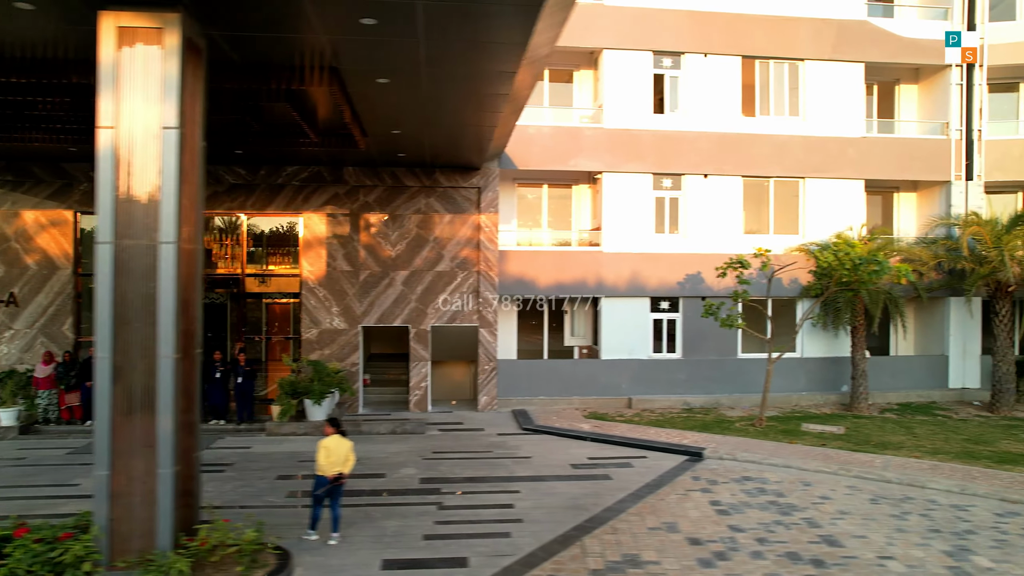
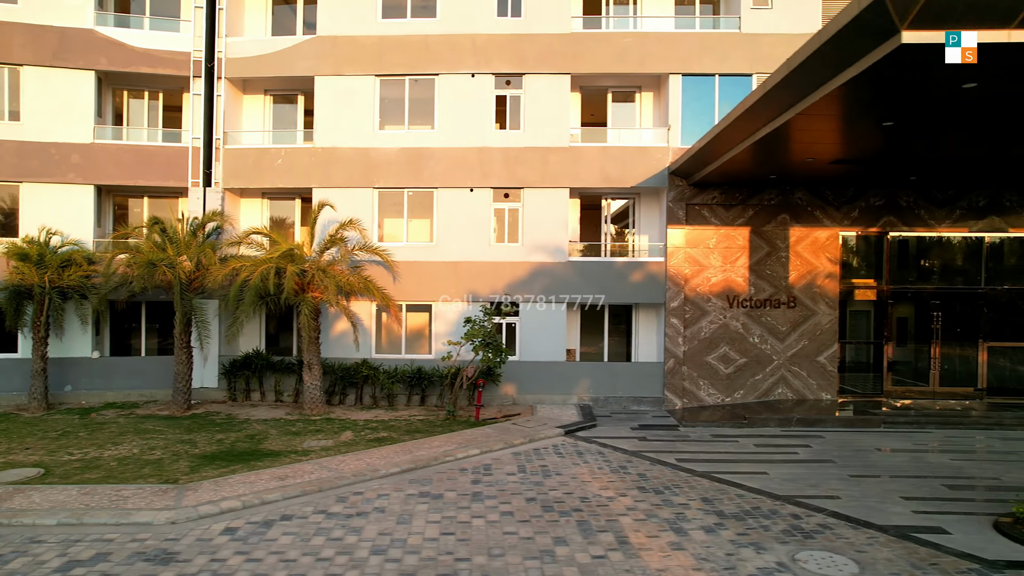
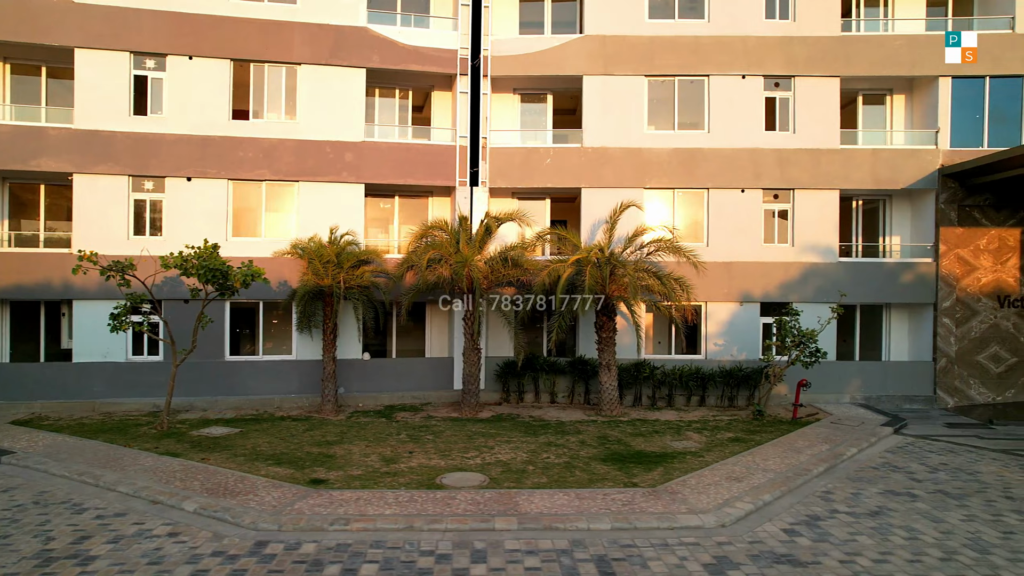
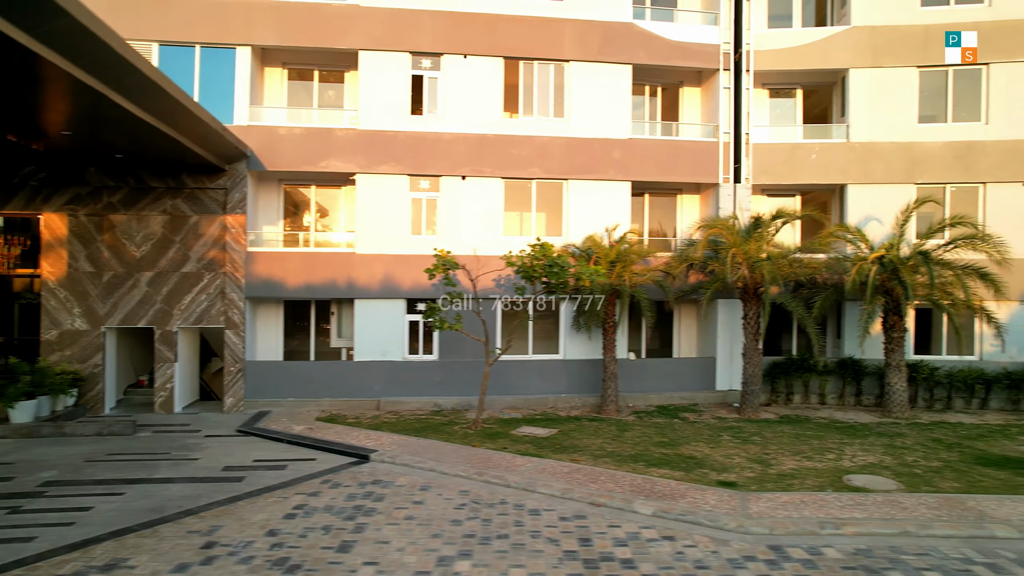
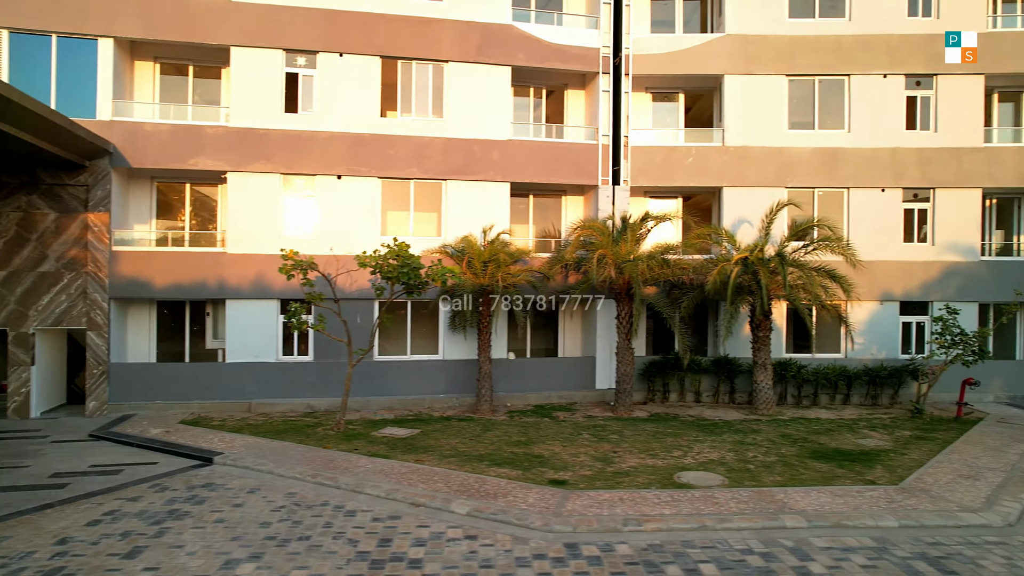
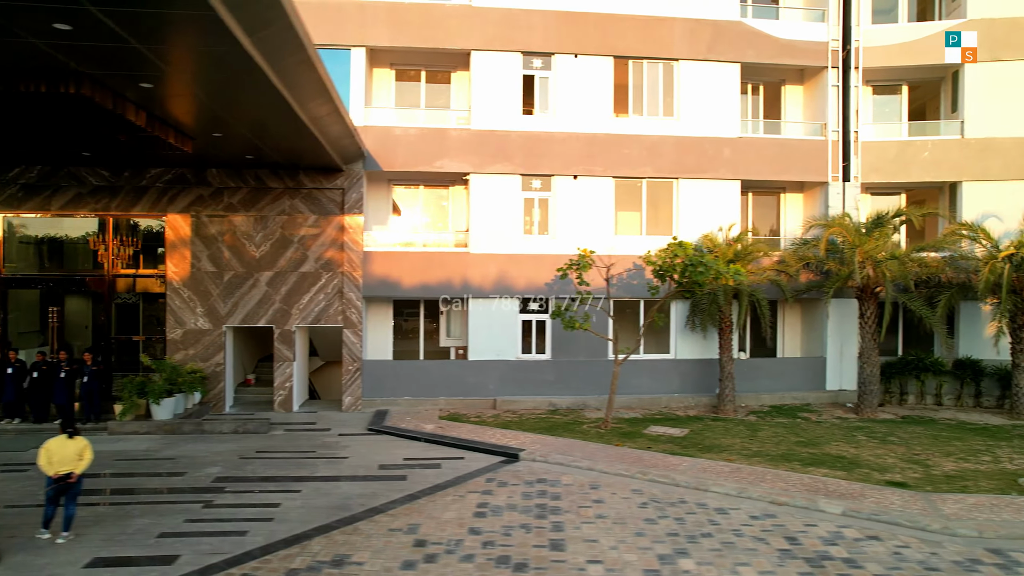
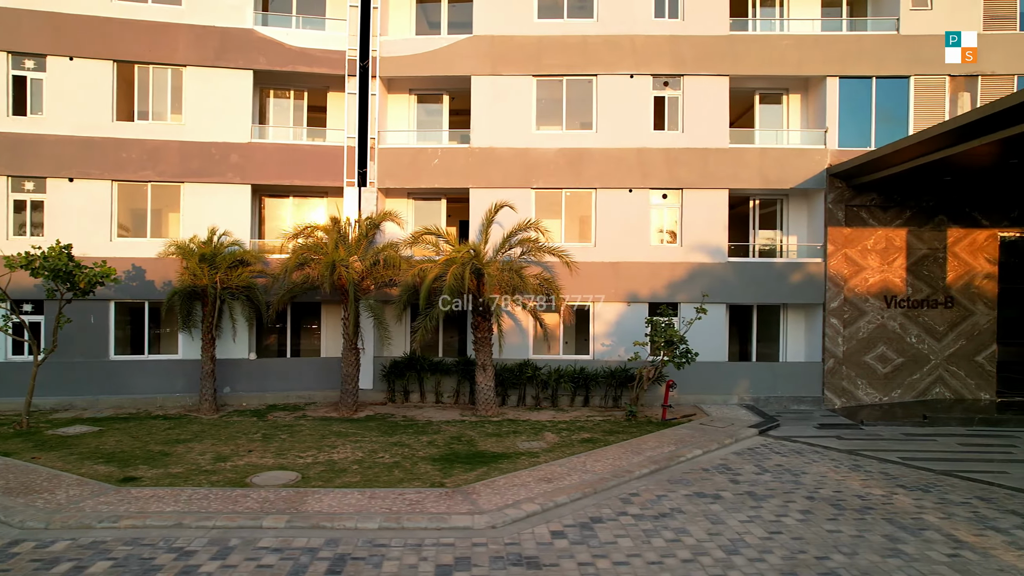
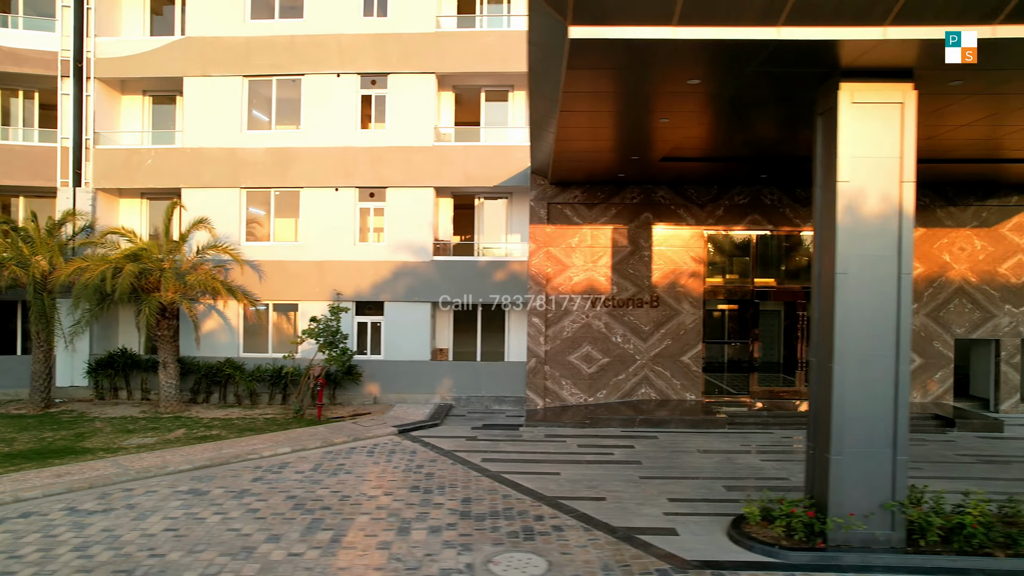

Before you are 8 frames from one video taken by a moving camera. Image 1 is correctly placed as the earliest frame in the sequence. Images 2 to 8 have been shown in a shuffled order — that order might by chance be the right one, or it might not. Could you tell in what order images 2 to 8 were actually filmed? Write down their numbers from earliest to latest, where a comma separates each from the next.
6, 4, 5, 3, 7, 2, 8
